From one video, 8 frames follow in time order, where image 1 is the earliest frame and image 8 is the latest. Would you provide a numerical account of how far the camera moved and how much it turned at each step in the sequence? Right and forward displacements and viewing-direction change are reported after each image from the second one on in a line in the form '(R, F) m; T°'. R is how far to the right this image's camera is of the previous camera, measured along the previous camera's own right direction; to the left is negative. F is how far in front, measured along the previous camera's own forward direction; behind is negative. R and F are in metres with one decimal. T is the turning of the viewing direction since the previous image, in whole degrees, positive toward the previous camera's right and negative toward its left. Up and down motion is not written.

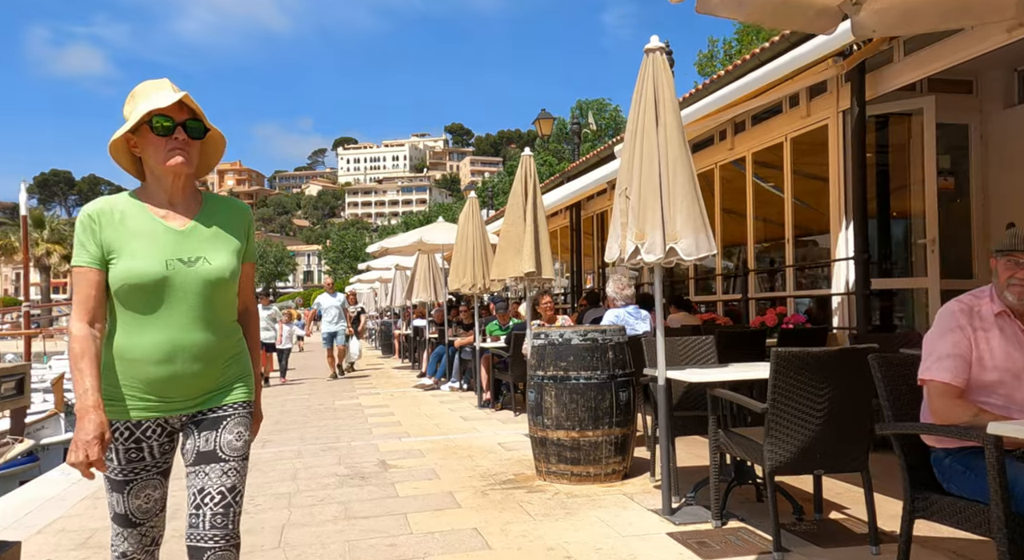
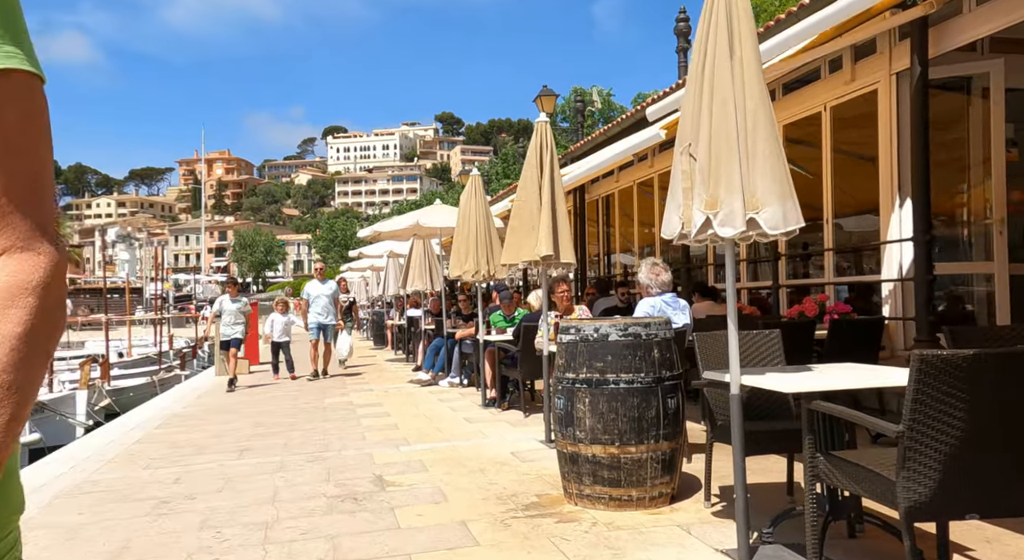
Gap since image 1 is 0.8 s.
(-0.2, +0.9) m; +1°
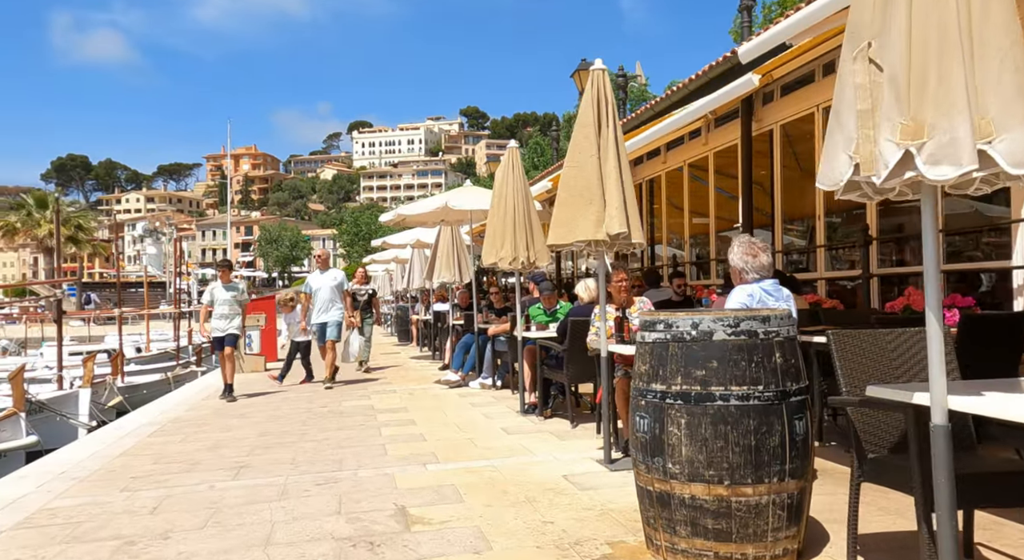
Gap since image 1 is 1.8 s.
(-0.2, +1.1) m; -2°
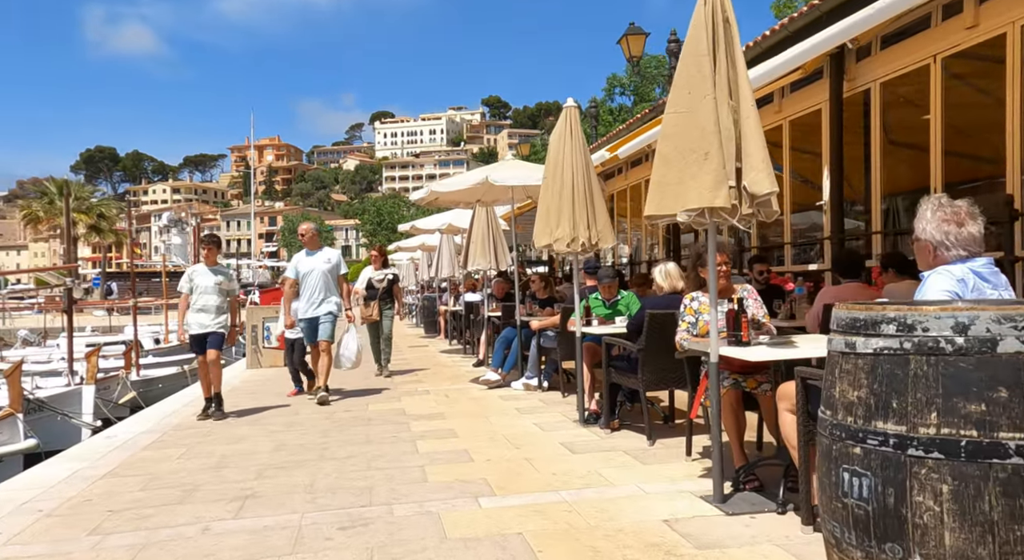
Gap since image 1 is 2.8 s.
(-0.3, +1.2) m; -2°
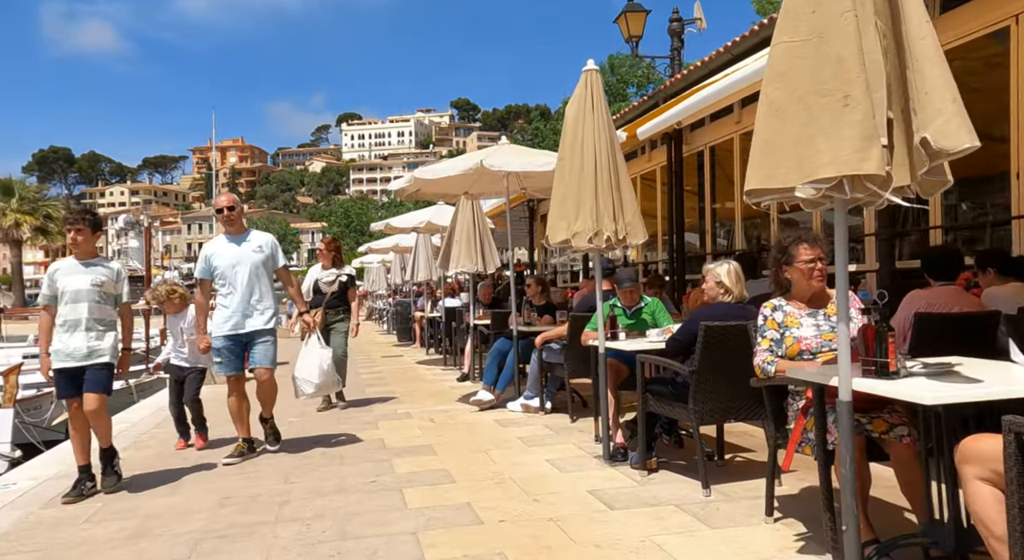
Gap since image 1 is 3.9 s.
(-0.3, +1.3) m; +2°
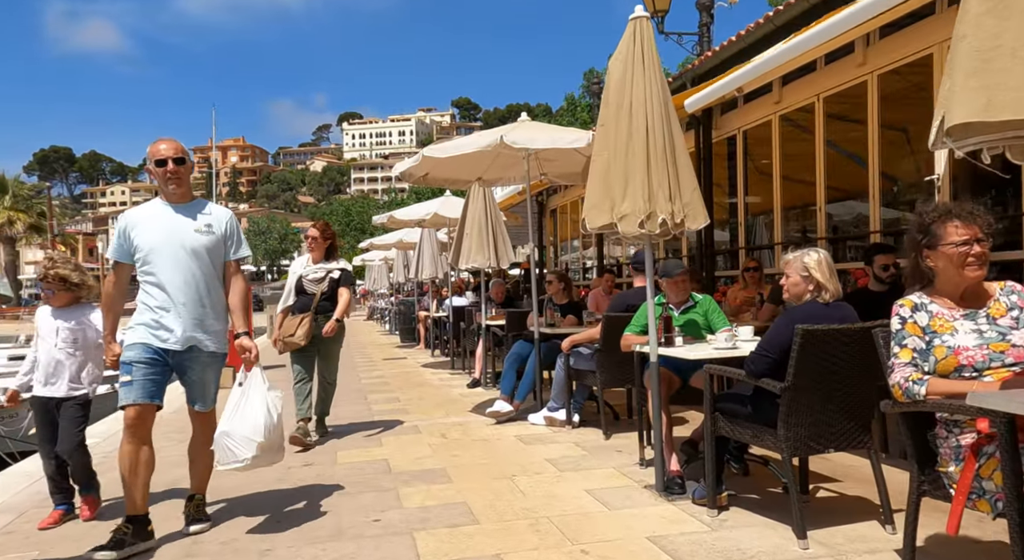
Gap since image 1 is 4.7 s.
(-0.2, +1.0) m; 0°
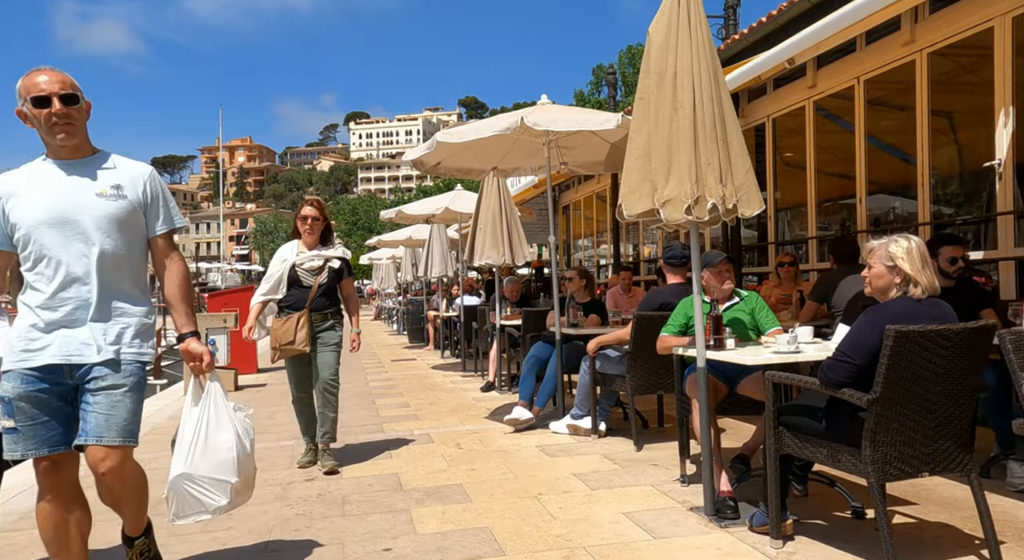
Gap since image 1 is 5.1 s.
(-0.1, +0.5) m; -1°
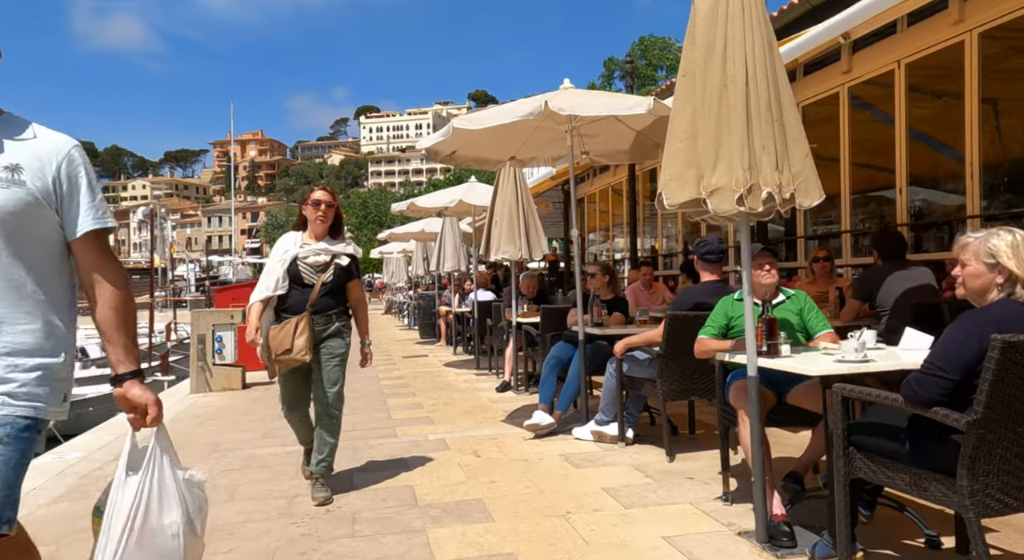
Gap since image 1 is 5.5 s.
(-0.1, +0.4) m; -1°
